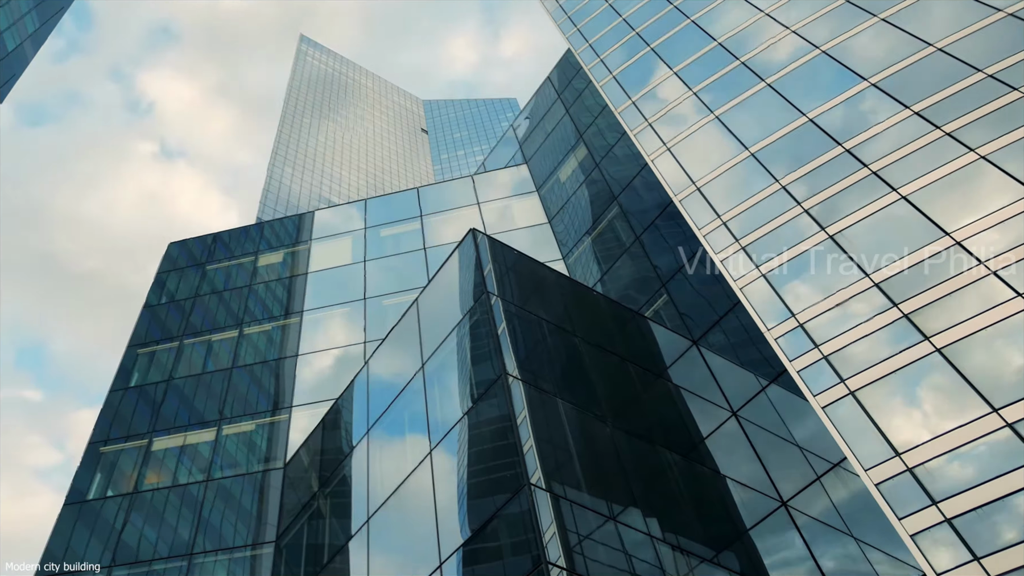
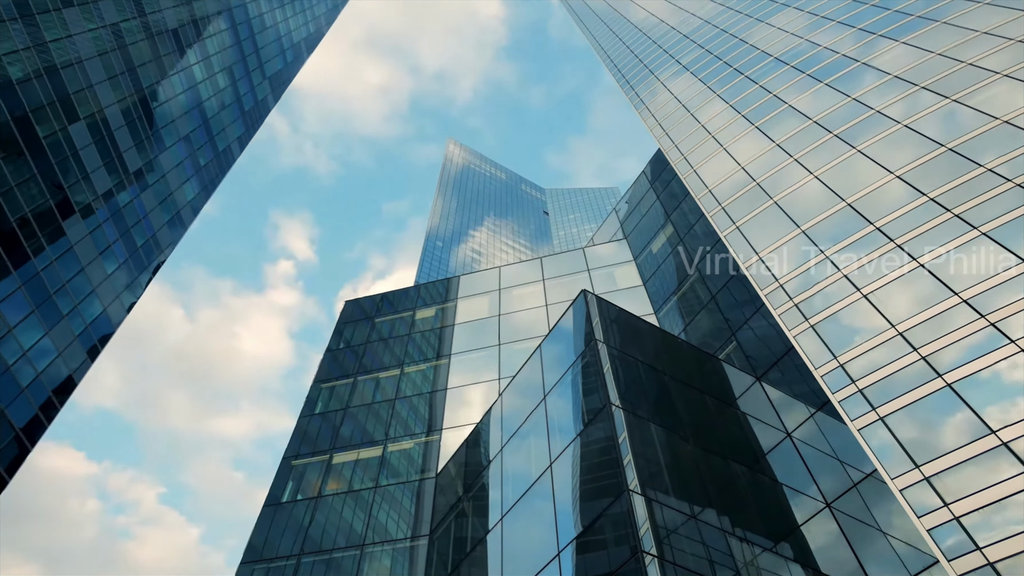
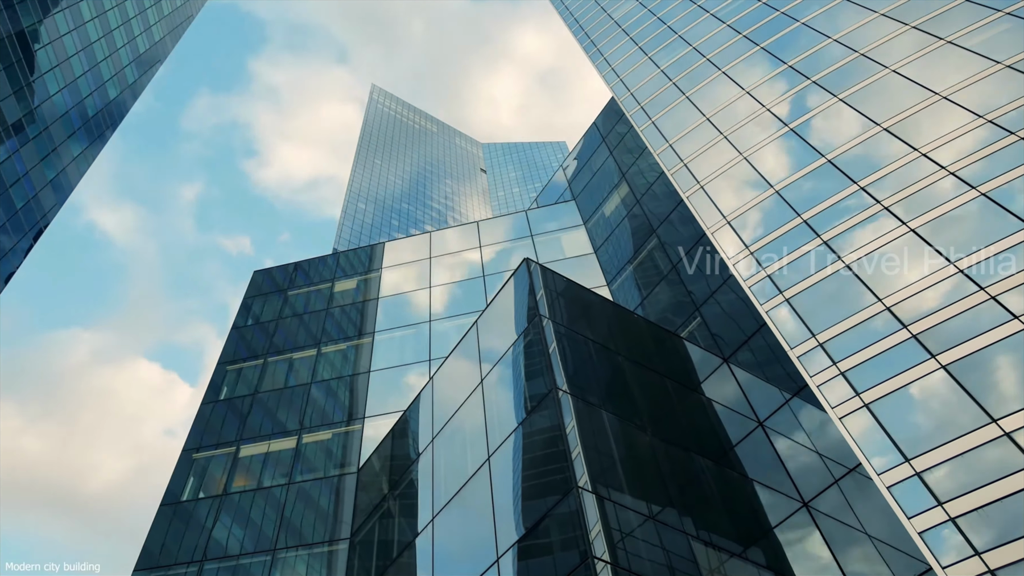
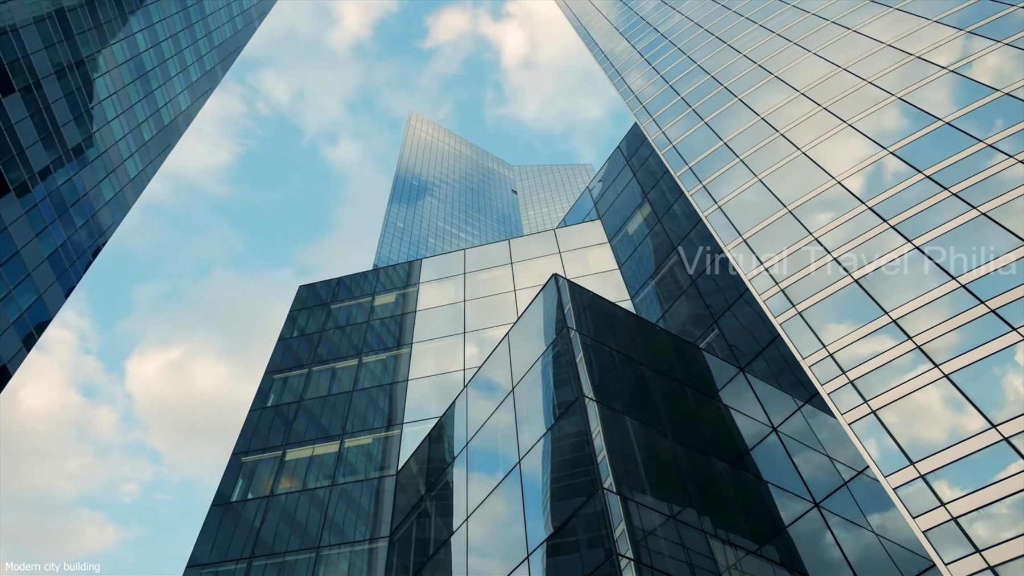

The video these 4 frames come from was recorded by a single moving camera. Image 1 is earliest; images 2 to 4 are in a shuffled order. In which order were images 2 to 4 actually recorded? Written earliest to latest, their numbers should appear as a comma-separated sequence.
3, 4, 2
